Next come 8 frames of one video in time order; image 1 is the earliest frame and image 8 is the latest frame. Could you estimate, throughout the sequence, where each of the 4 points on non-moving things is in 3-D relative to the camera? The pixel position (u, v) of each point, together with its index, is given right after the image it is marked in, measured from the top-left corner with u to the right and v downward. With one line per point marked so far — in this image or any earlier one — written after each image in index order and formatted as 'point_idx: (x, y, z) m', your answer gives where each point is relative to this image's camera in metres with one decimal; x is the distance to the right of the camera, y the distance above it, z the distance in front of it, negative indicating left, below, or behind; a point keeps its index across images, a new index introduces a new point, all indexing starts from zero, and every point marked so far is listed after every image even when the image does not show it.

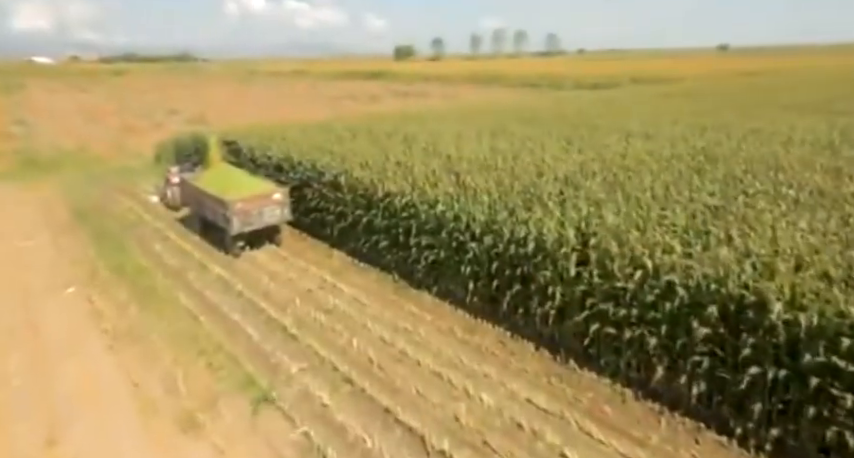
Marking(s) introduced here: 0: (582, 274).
0: (+2.2, -0.6, +7.3) m
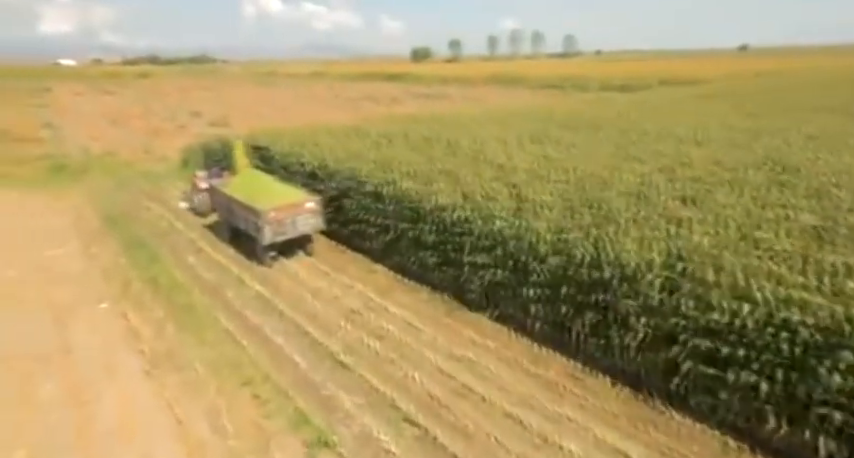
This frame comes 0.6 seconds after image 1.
0: (+3.1, -0.9, +6.4) m
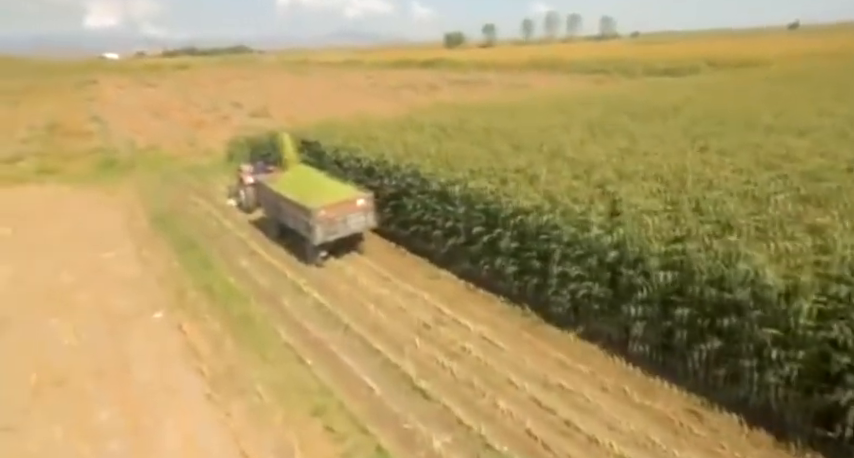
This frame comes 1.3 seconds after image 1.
0: (+4.3, -1.1, +5.3) m
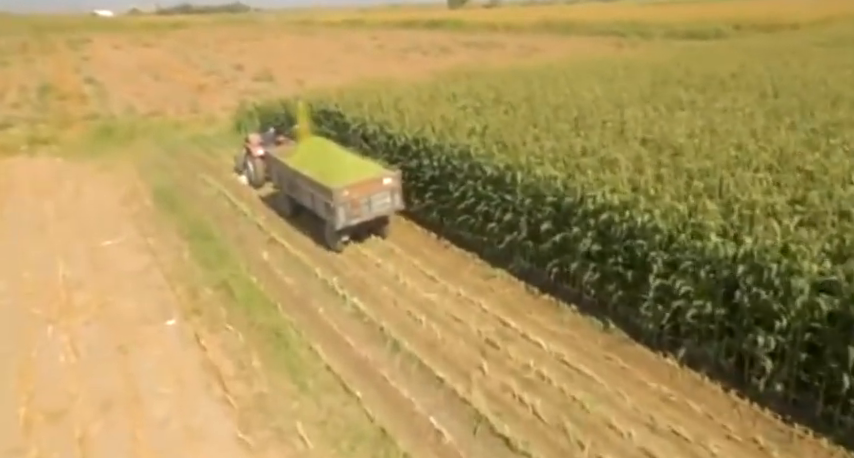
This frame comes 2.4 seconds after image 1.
0: (+5.2, -1.4, +3.9) m
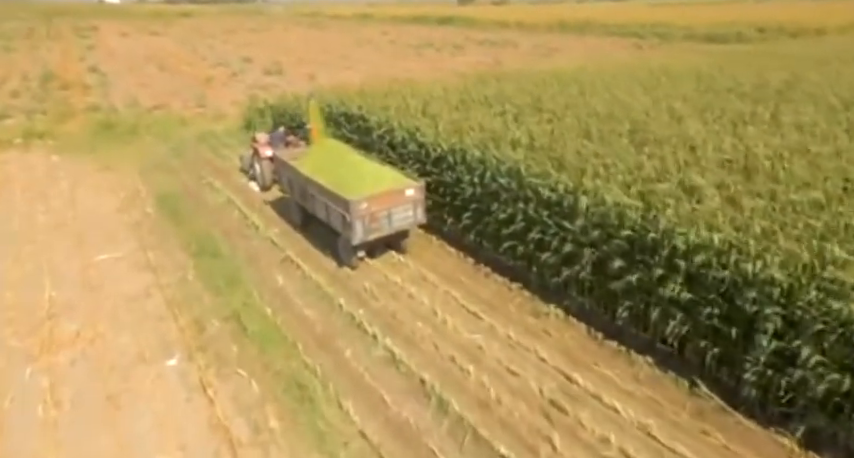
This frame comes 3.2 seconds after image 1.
0: (+5.8, -2.0, +2.6) m
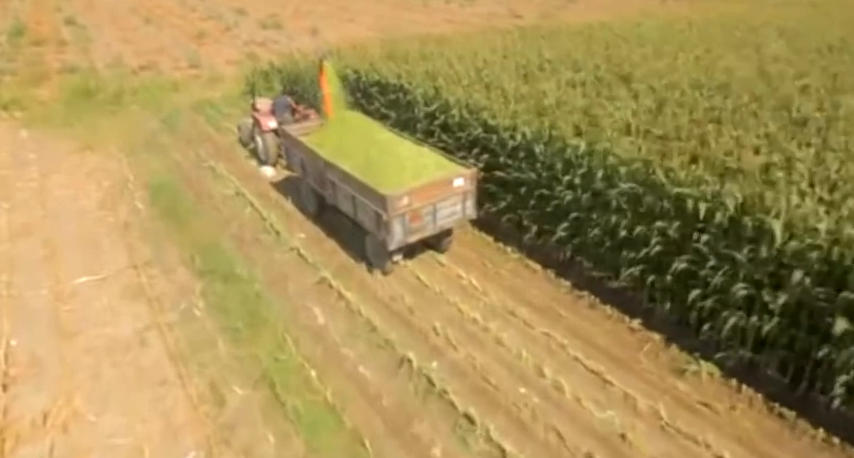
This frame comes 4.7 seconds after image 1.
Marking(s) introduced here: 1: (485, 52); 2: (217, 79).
0: (+7.1, -2.8, +0.5) m
1: (+1.5, +4.5, +12.9) m
2: (-7.8, +5.6, +18.9) m
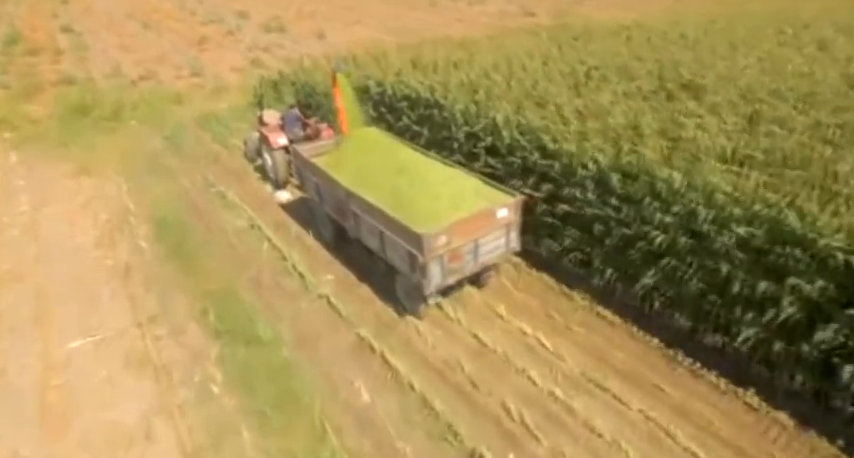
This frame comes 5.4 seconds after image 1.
0: (+7.8, -3.3, -0.7) m
1: (+2.1, +3.9, +11.7) m
2: (-7.2, +4.9, +17.7) m
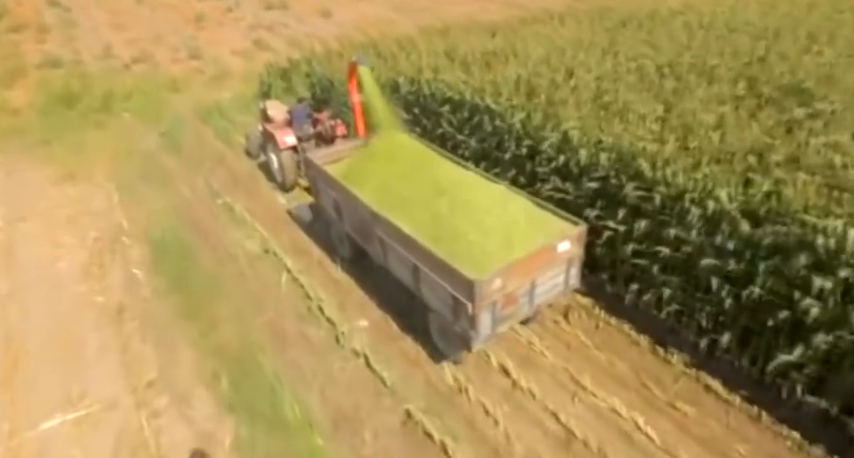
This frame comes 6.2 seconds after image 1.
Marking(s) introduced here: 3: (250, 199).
0: (+8.6, -4.2, -1.9) m
1: (+2.9, +3.6, +10.1) m
2: (-6.5, +4.9, +16.1) m
3: (-3.2, +0.5, +9.4) m
